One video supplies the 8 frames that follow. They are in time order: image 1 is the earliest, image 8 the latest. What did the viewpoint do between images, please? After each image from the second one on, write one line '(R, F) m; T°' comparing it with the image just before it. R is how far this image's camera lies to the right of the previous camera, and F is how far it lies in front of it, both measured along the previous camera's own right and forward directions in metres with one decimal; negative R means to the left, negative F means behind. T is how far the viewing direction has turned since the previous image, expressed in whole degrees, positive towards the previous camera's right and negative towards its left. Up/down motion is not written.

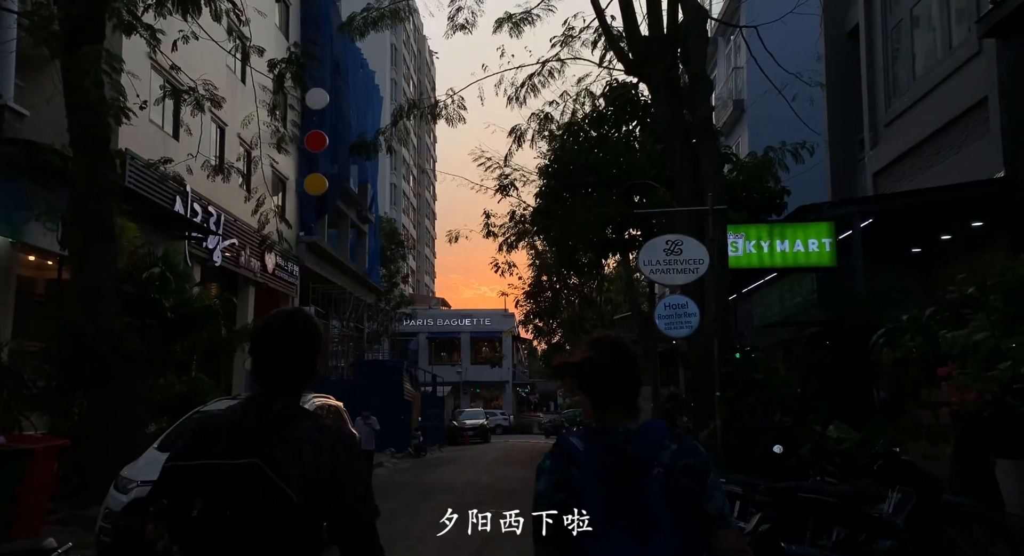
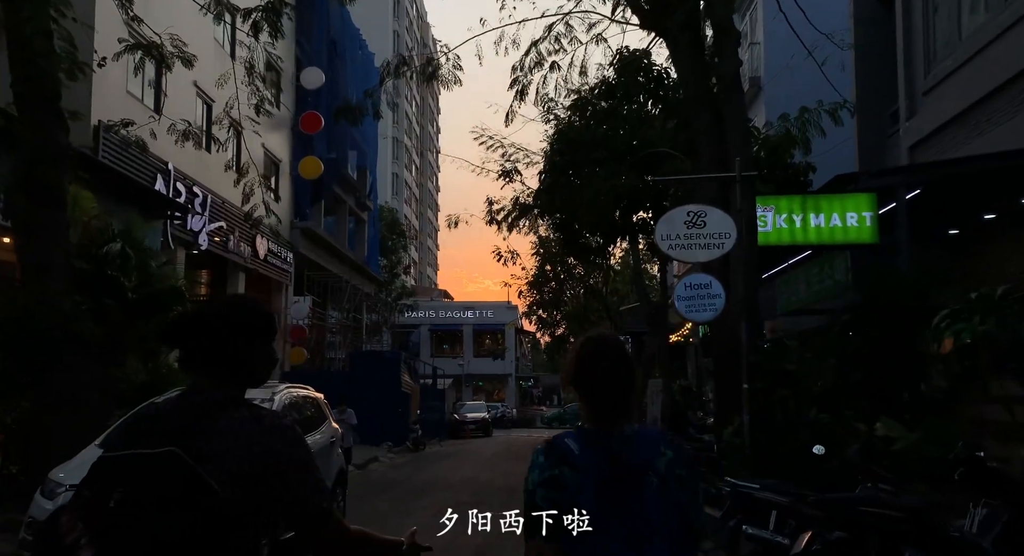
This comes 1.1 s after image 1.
(0.0, +1.2) m; 0°
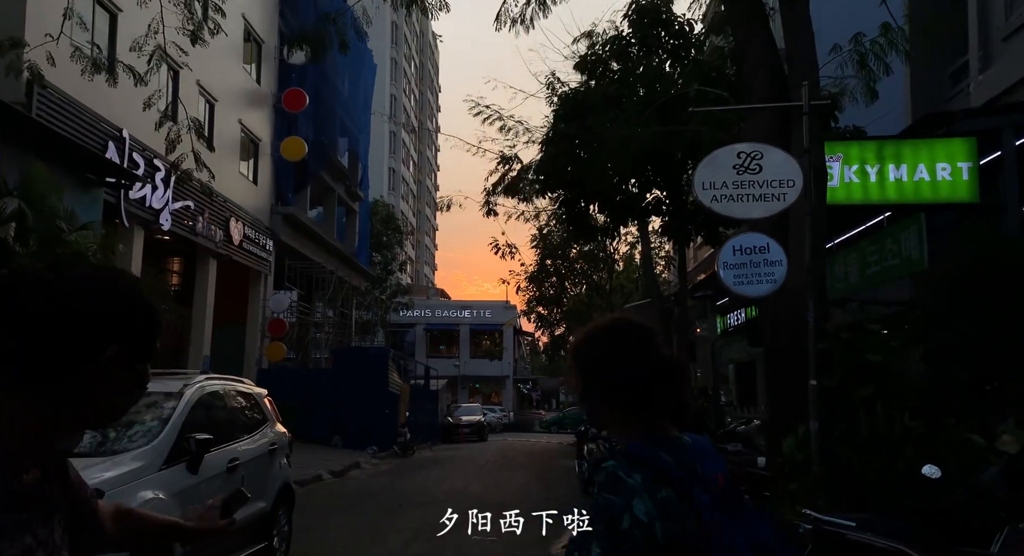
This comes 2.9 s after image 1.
(+0.1, +2.1) m; 0°
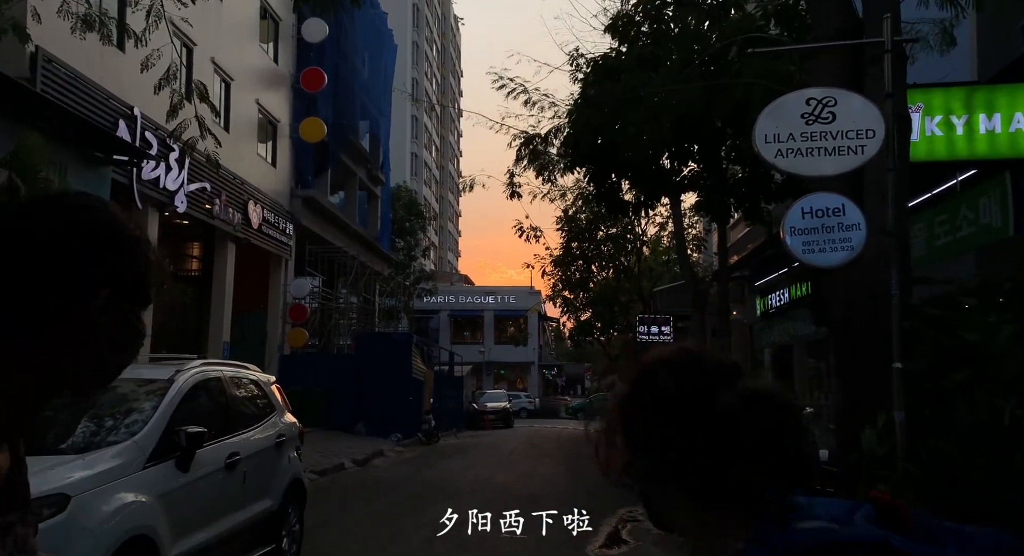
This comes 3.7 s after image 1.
(-0.1, +0.8) m; -2°
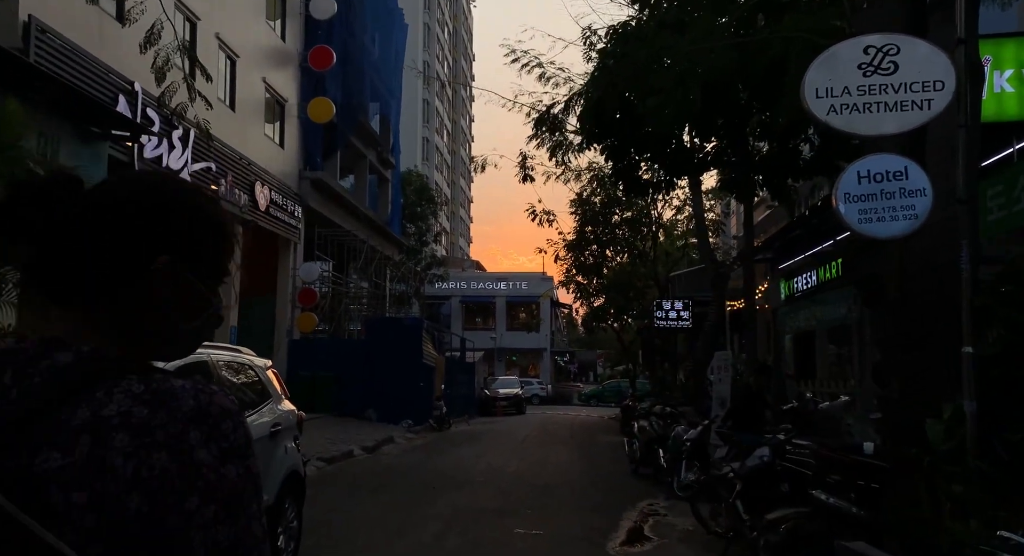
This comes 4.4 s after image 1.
(0.0, +0.6) m; -1°
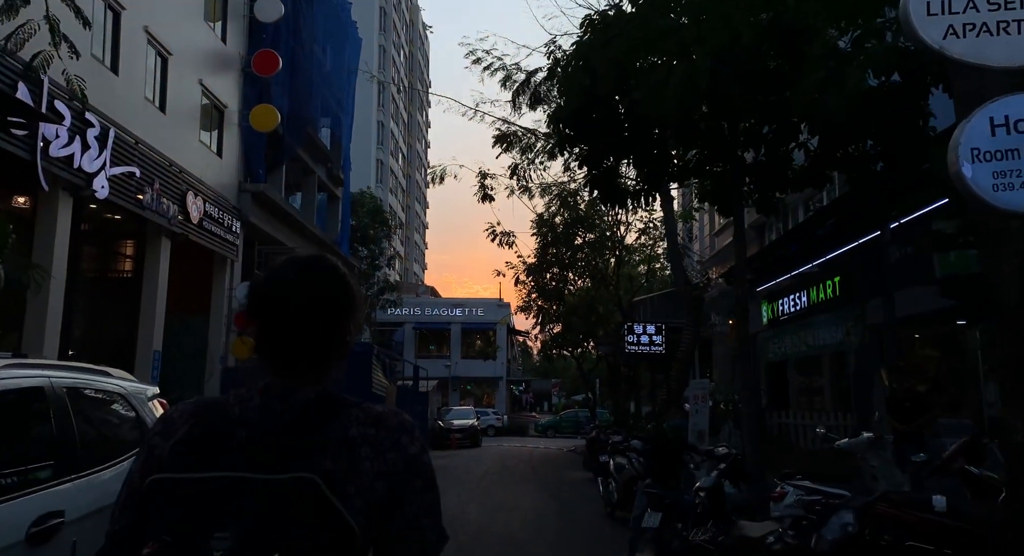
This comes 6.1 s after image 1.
(-0.1, +1.7) m; +3°
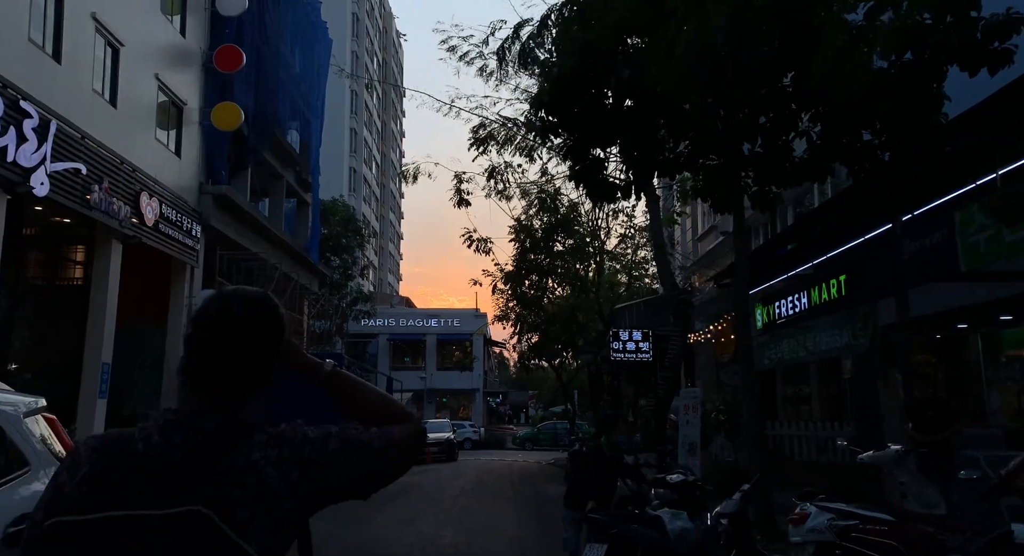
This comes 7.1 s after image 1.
(0.0, +1.1) m; +2°
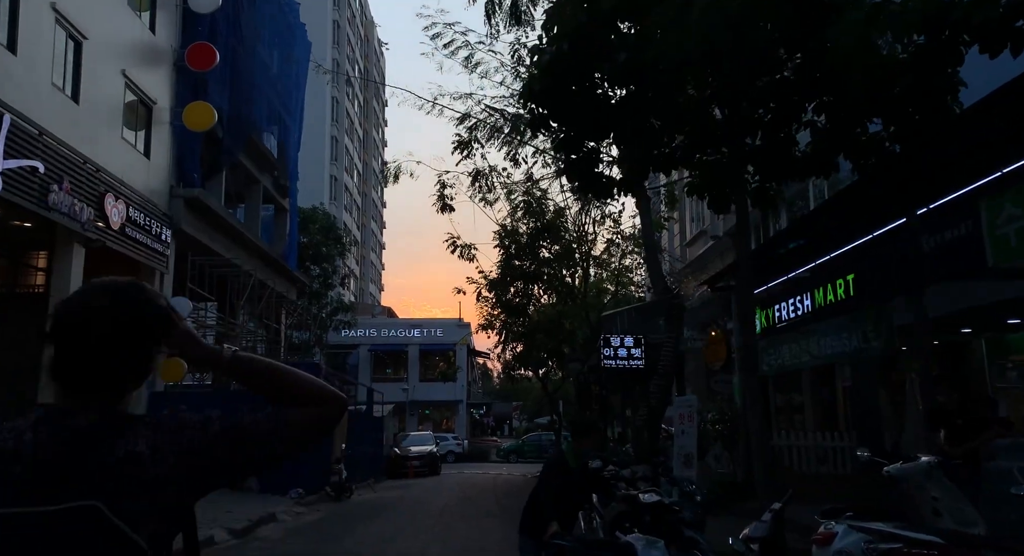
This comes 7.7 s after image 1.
(-0.1, +0.8) m; +1°
